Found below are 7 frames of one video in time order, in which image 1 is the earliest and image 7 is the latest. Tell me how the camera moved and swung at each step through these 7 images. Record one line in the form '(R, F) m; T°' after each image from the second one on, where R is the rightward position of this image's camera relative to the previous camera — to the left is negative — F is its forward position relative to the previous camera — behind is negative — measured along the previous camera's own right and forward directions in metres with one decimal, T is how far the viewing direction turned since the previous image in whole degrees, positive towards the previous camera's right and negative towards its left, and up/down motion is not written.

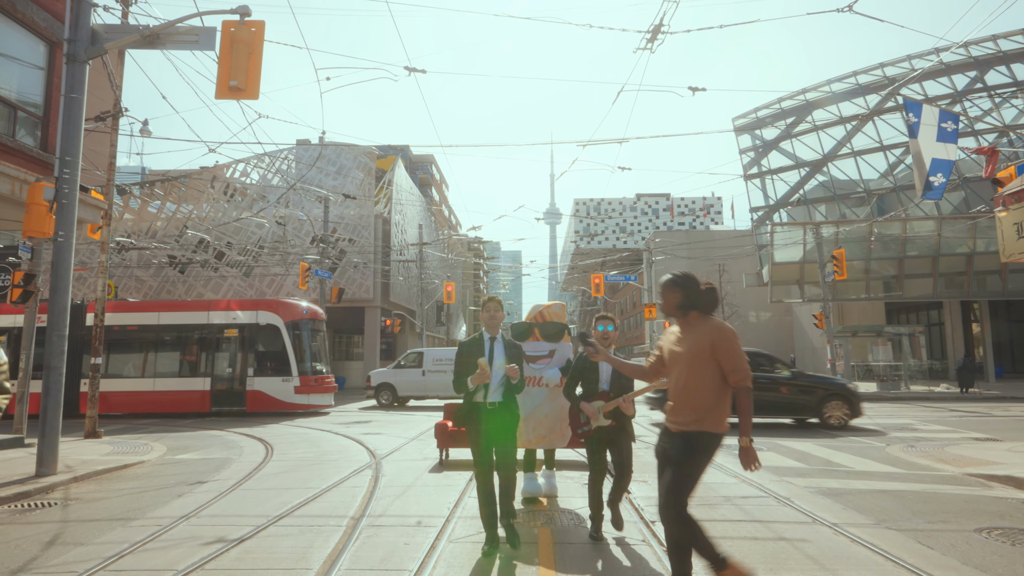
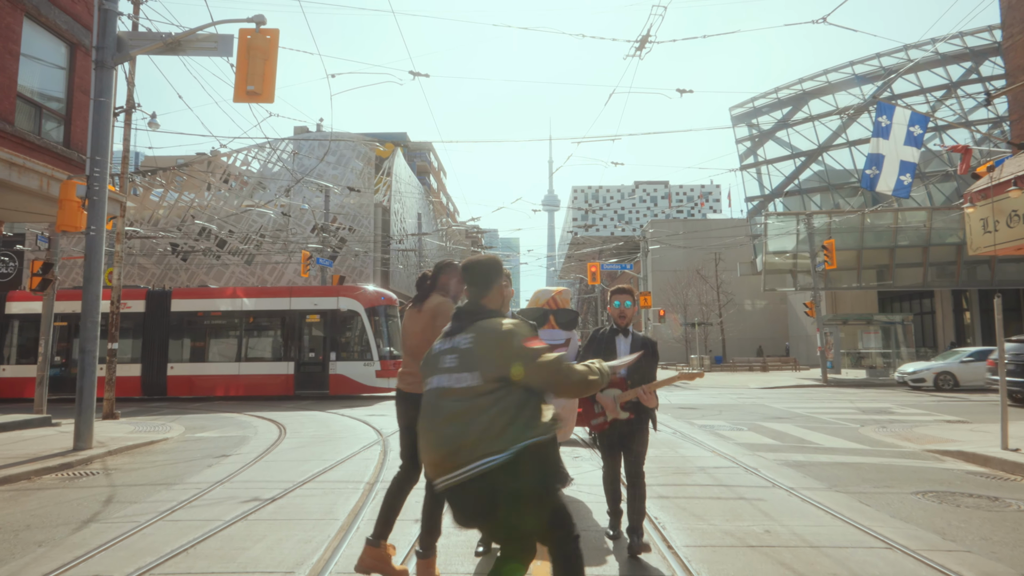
(0.0, -0.8) m; 0°
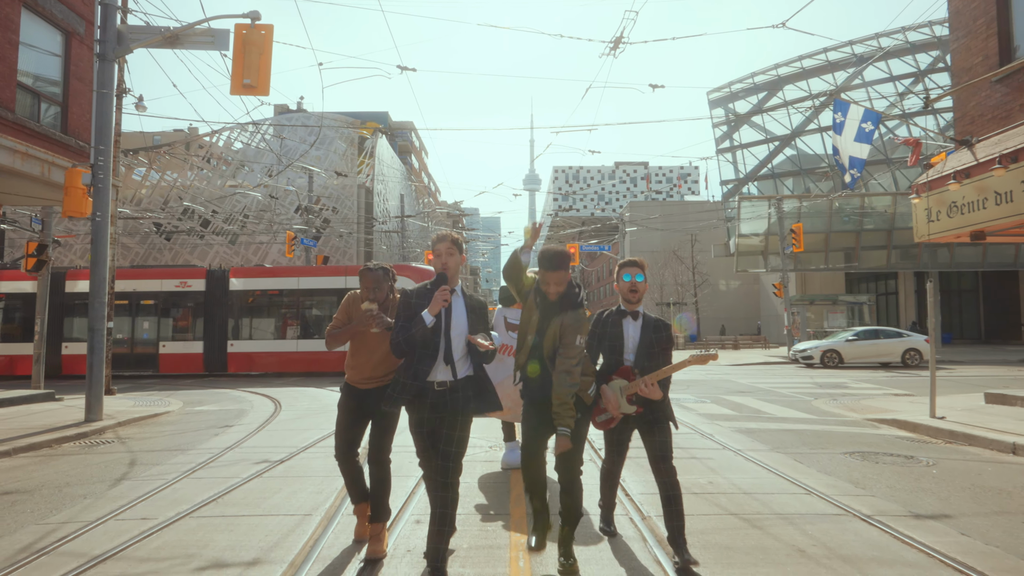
(0.0, -0.8) m; +2°
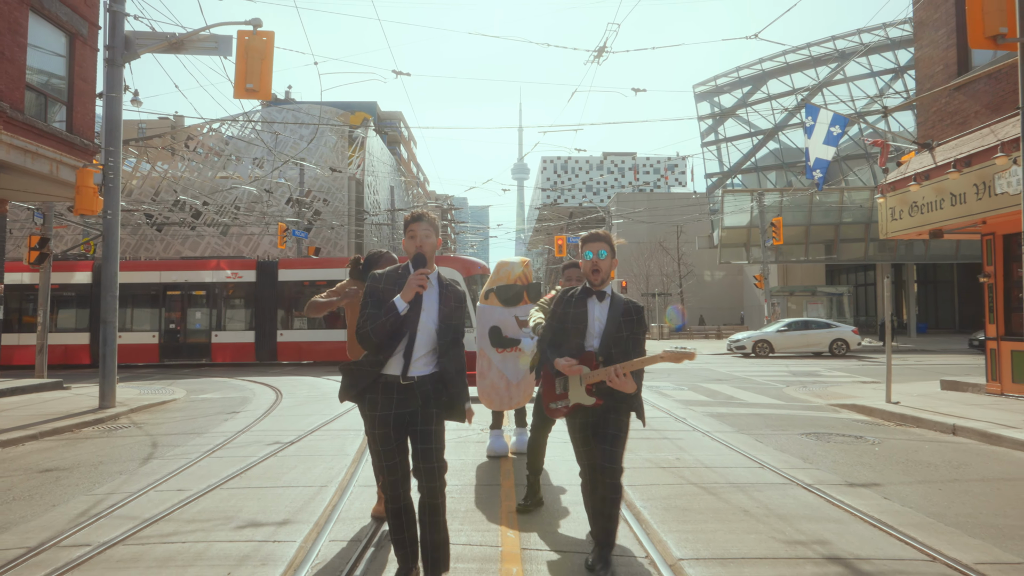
(0.0, -0.7) m; +1°
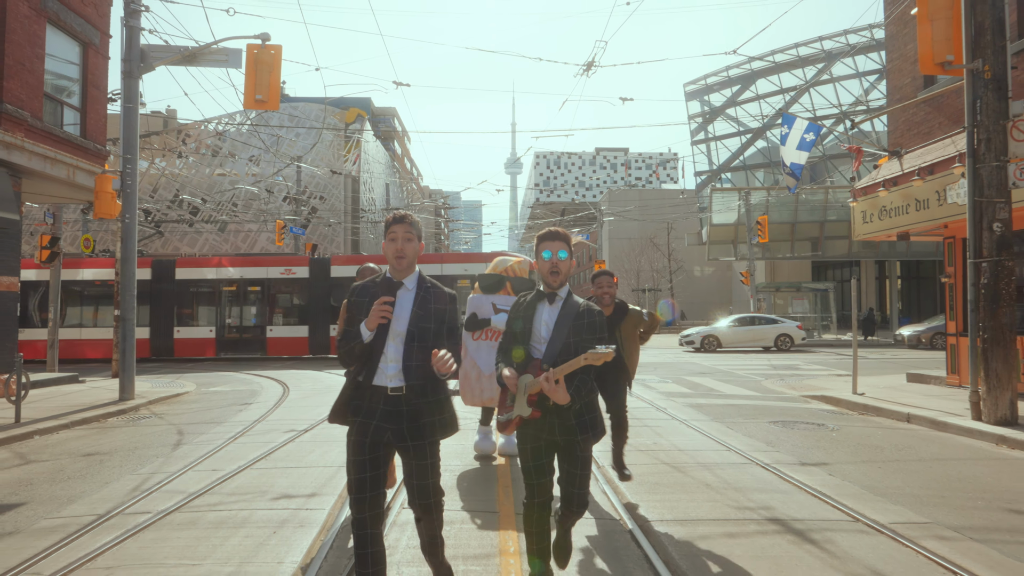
(0.0, -0.8) m; +1°
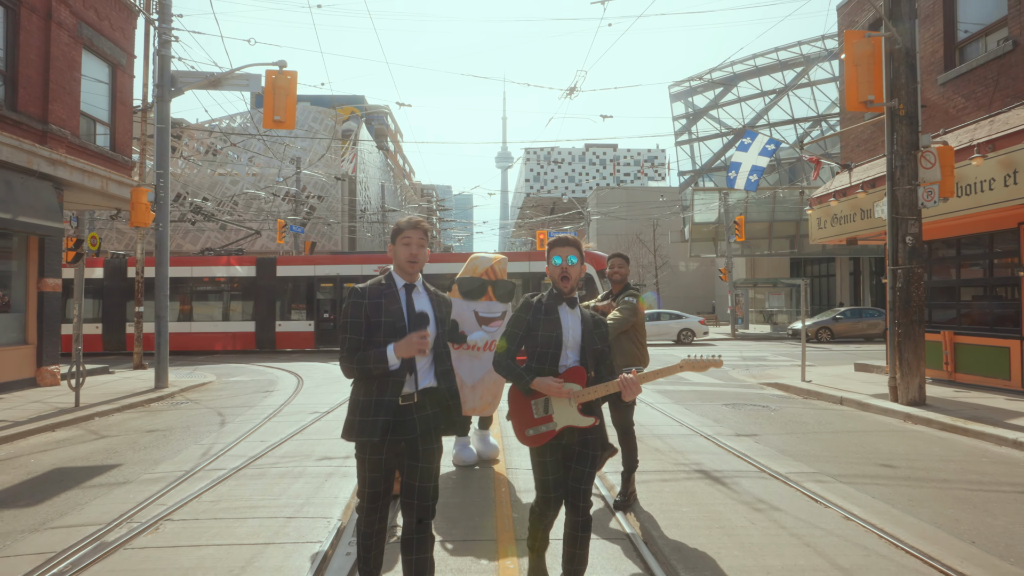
(0.0, -1.5) m; +1°
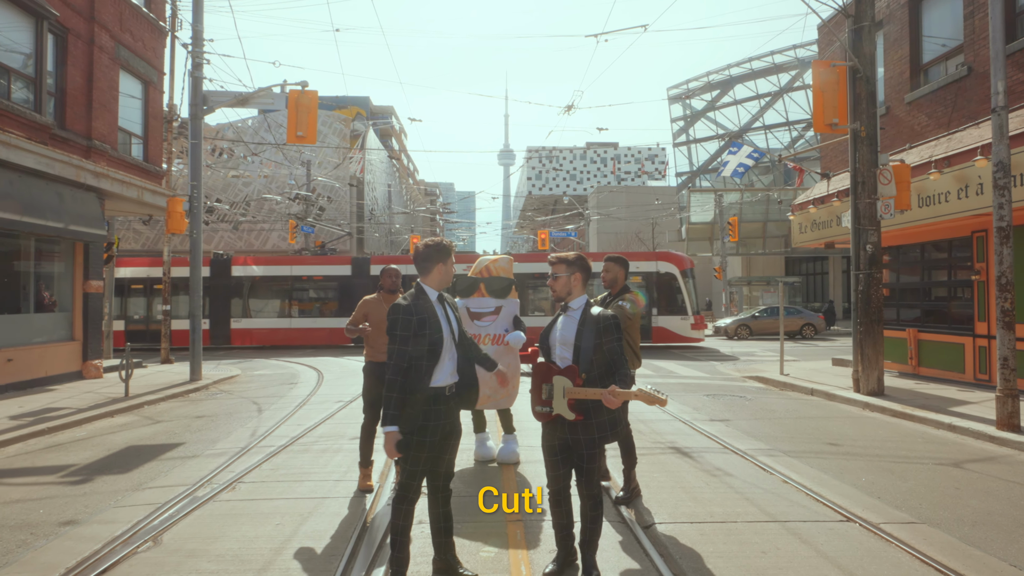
(0.0, -1.2) m; 0°
